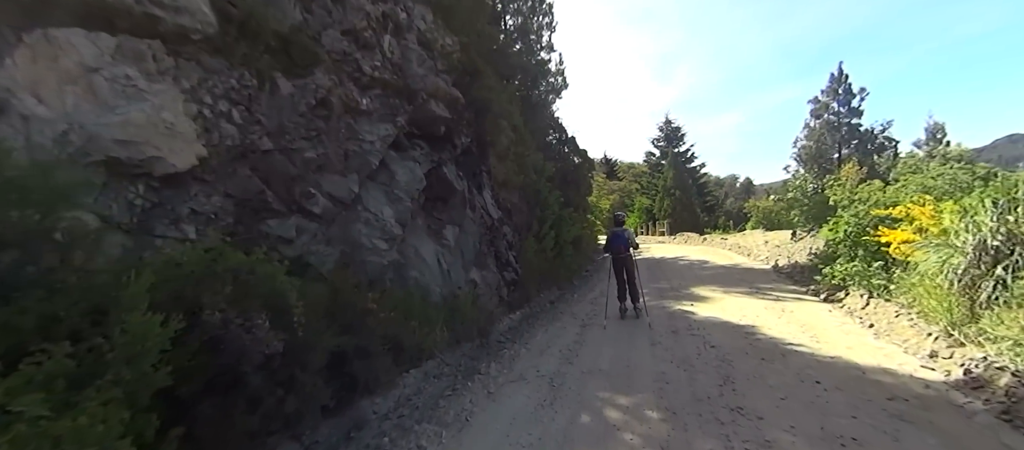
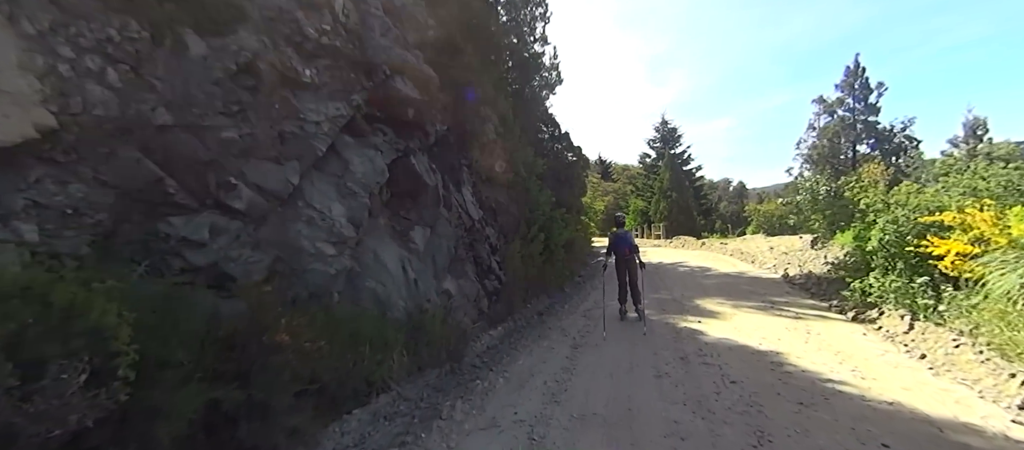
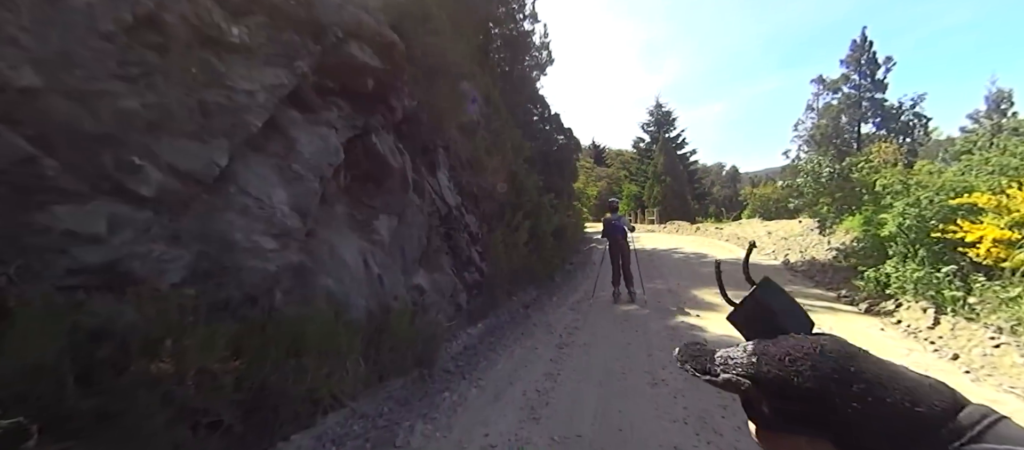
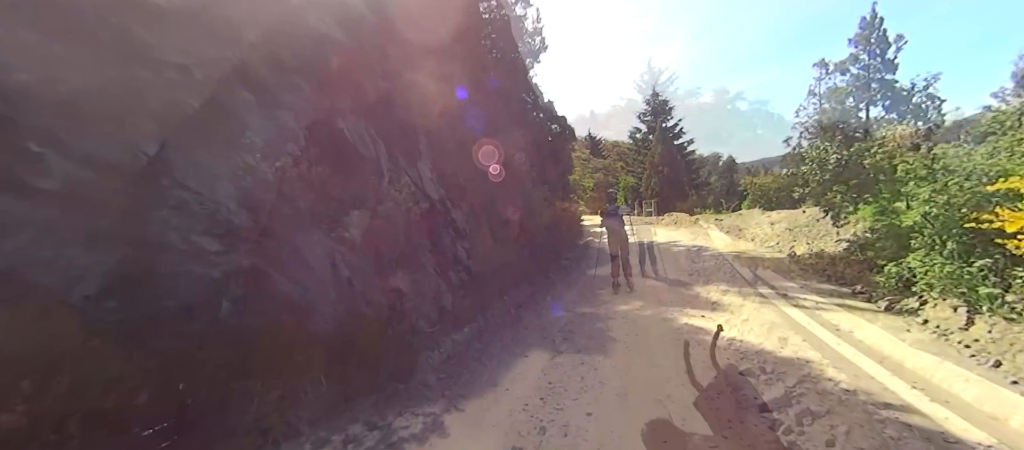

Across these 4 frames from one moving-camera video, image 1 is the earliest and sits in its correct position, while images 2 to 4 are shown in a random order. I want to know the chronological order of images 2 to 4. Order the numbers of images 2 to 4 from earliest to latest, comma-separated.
2, 3, 4
